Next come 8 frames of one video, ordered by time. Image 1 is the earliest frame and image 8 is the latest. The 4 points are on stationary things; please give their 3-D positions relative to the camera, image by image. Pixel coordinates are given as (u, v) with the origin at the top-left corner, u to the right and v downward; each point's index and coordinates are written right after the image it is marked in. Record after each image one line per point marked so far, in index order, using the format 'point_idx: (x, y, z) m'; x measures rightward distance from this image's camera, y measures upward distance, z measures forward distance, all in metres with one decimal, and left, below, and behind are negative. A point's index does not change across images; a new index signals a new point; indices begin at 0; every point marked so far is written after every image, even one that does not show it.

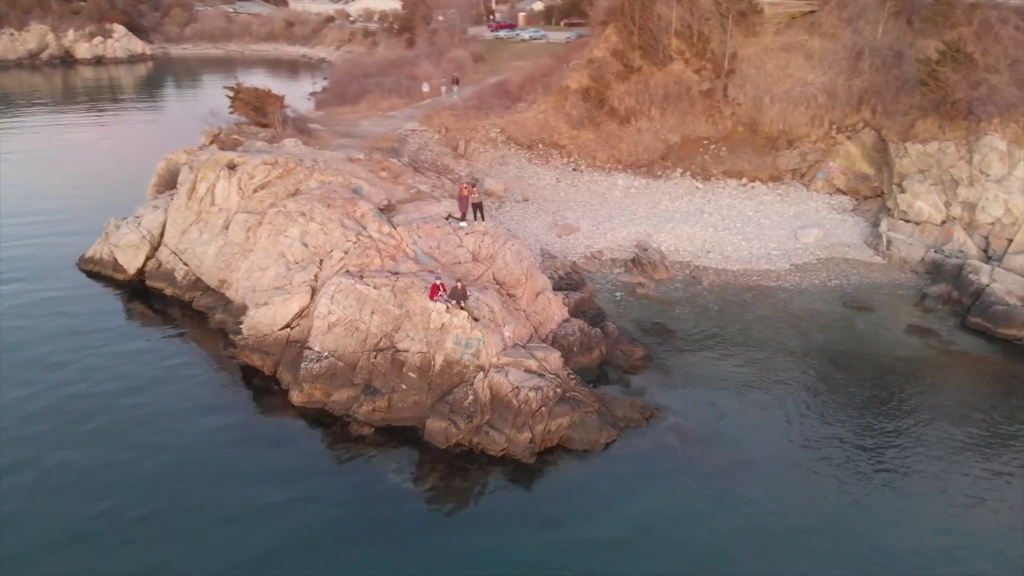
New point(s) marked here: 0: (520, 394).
0: (+0.2, -2.3, +18.1) m
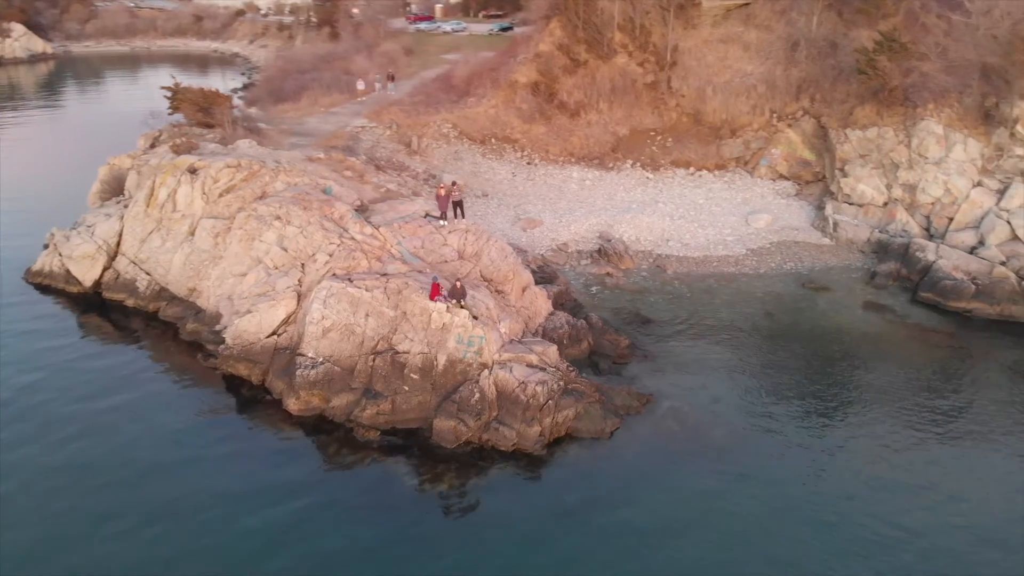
0: (+0.4, -2.2, +18.3) m
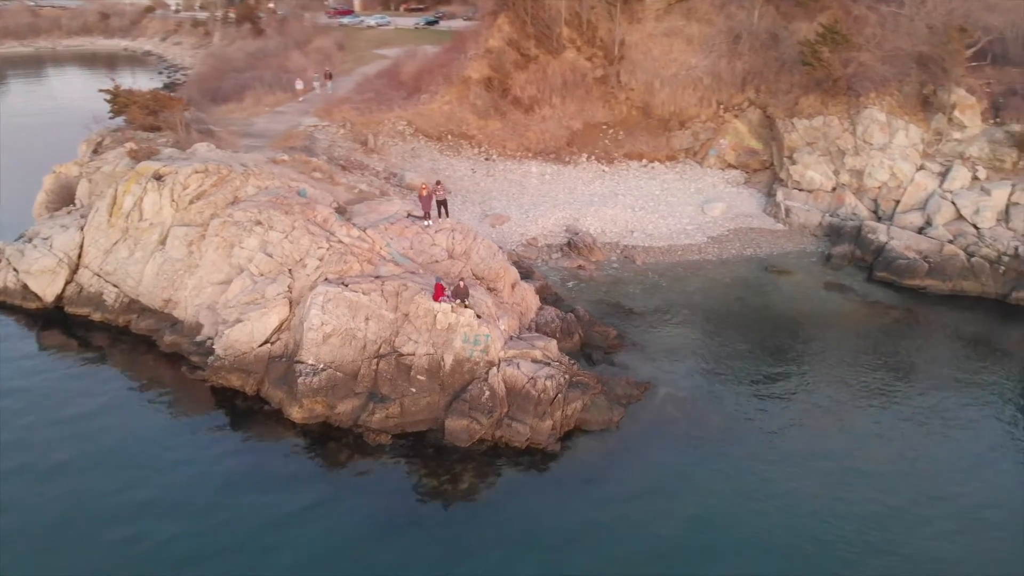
0: (+0.6, -2.1, +18.6) m
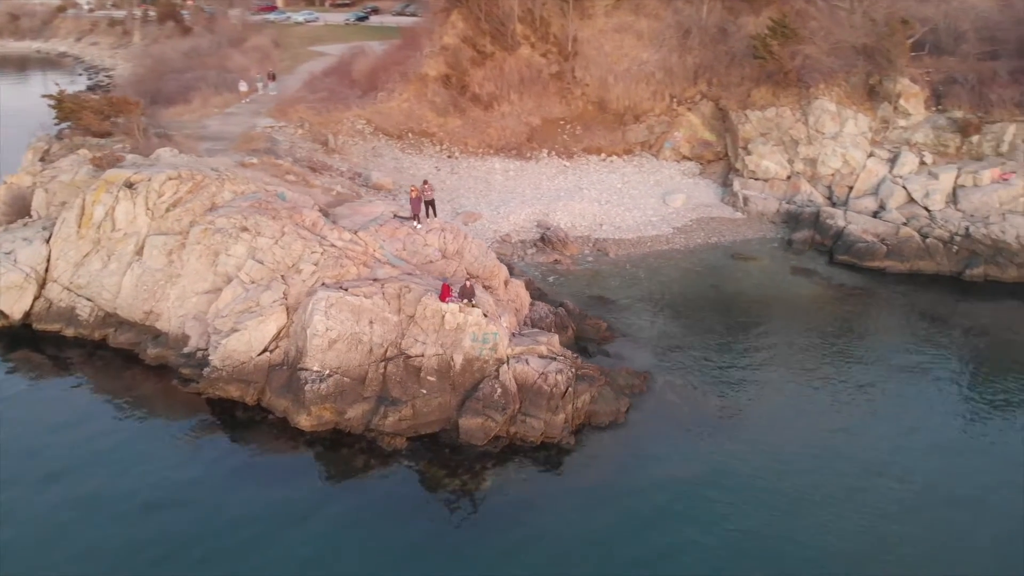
0: (+0.8, -2.0, +18.8) m
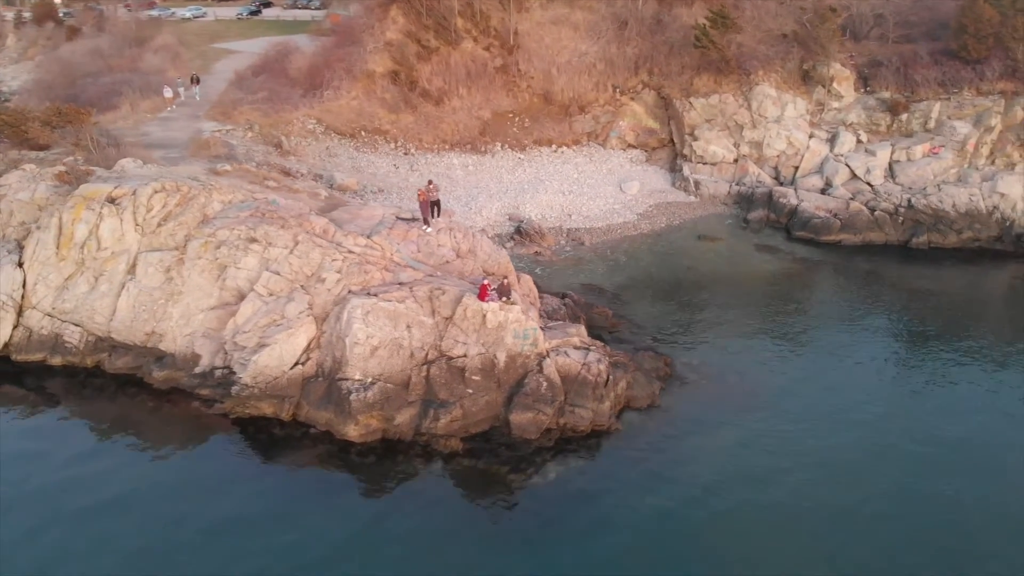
0: (+1.8, -1.9, +19.3) m
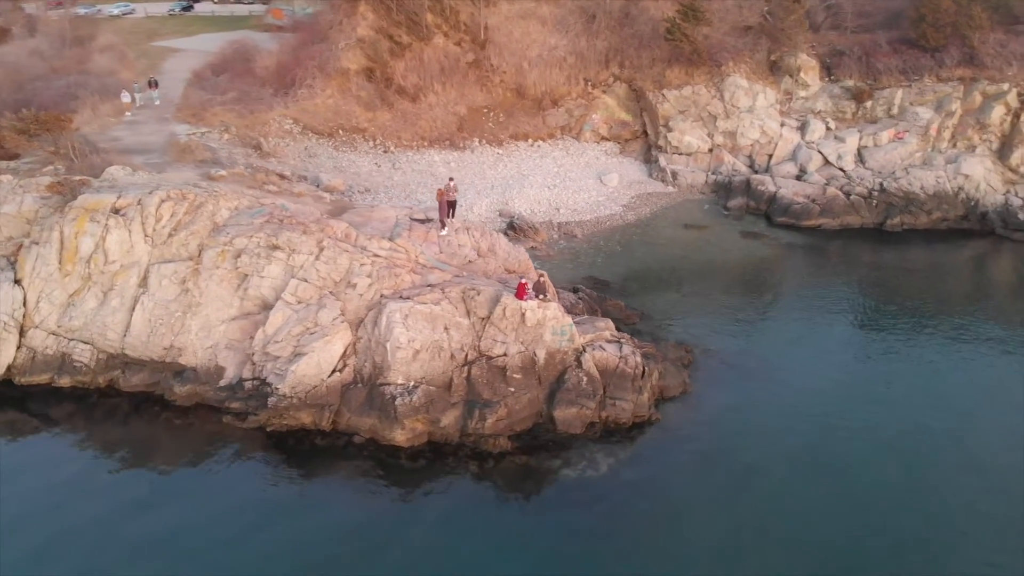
0: (+2.7, -1.7, +19.7) m
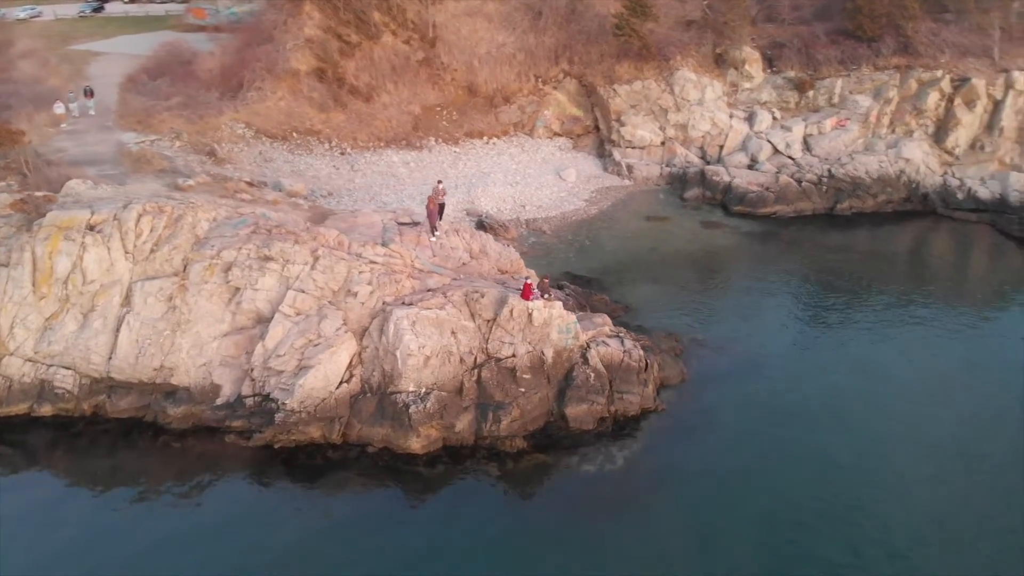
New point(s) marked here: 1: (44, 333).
0: (+2.8, -1.6, +20.0) m
1: (-10.7, -1.0, +19.3) m
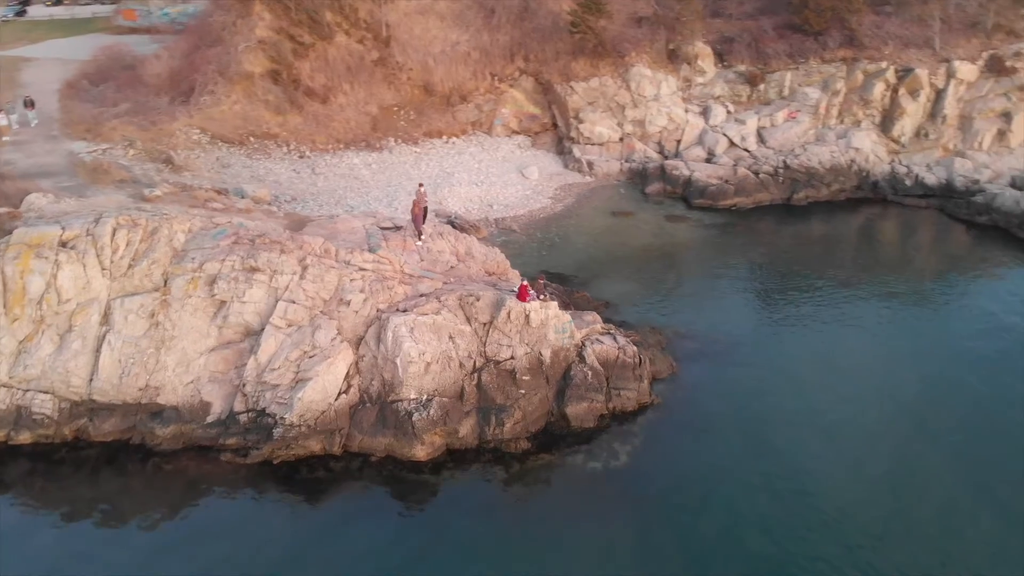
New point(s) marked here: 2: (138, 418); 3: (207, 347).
0: (+2.7, -1.5, +20.2) m
1: (-10.7, -1.5, +18.3) m
2: (-8.1, -2.8, +18.6) m
3: (-6.7, -1.3, +18.8) m
